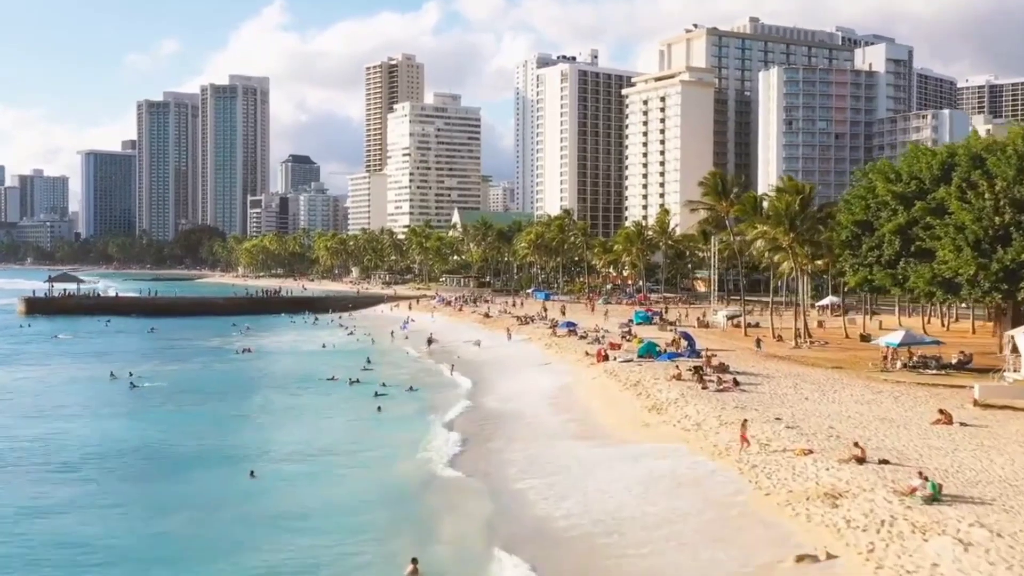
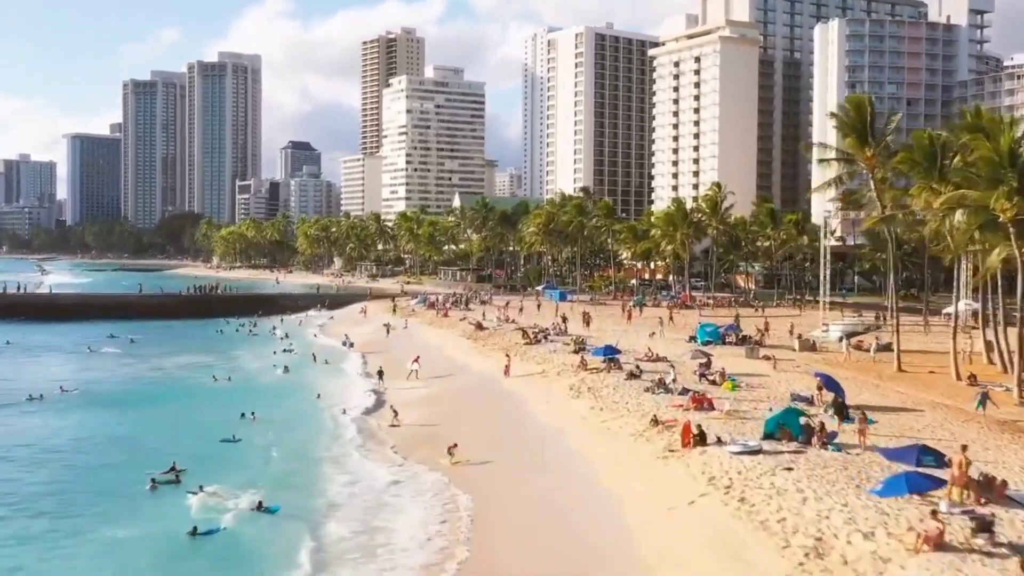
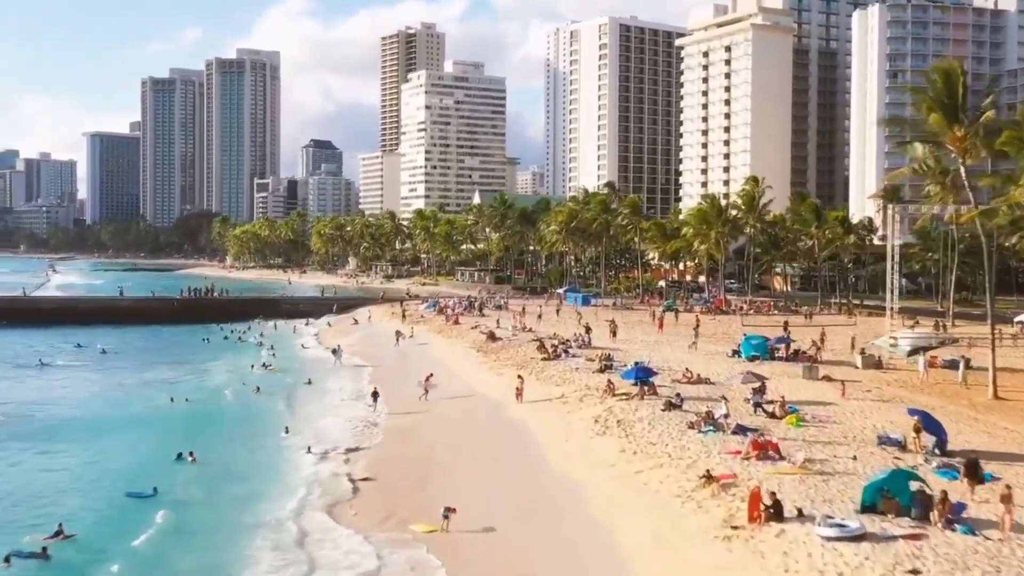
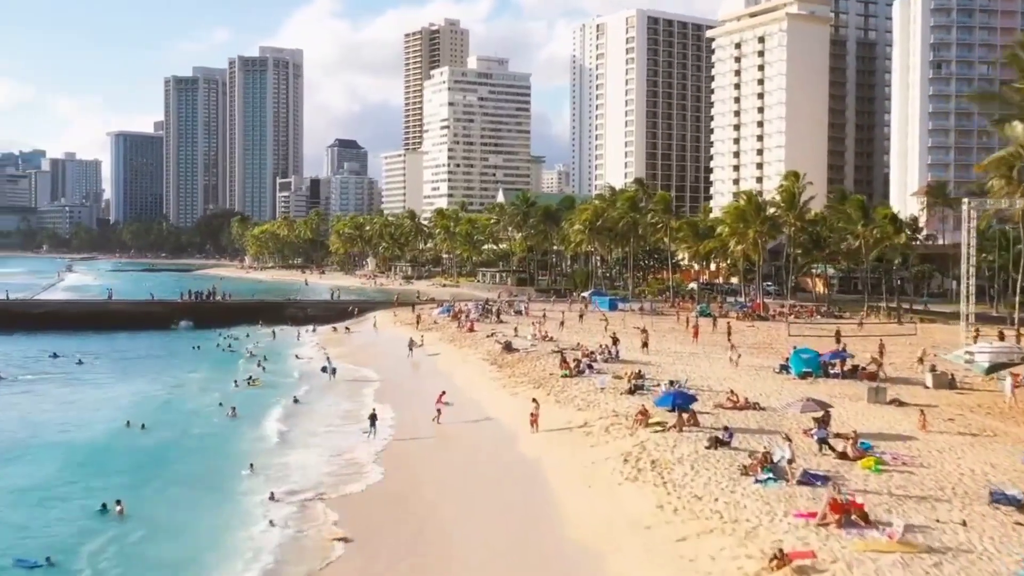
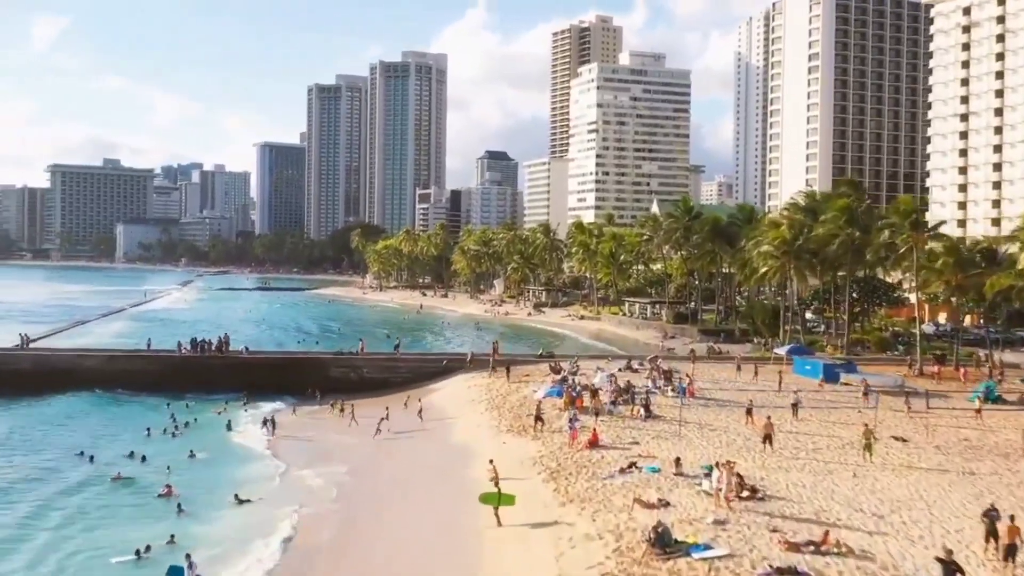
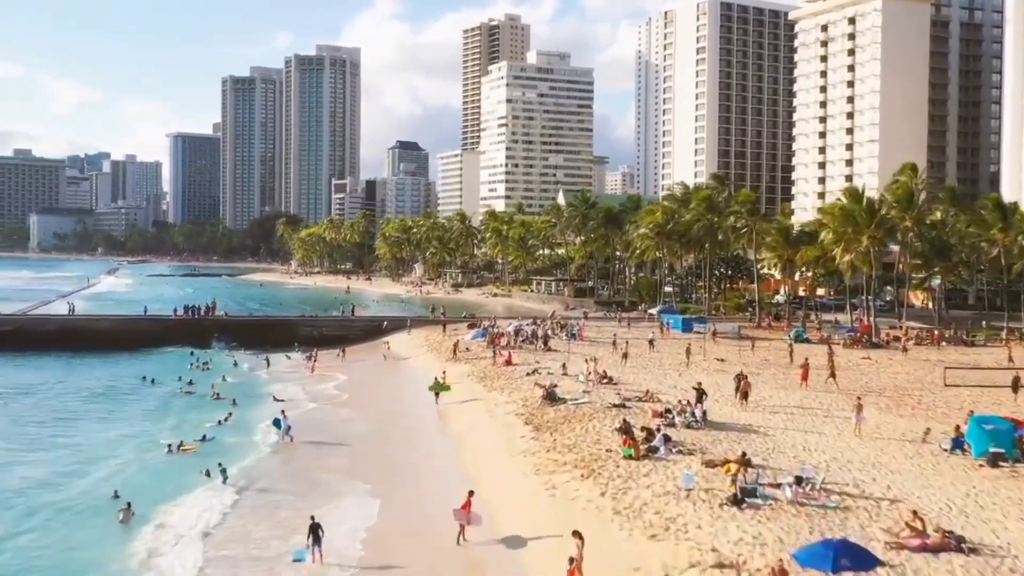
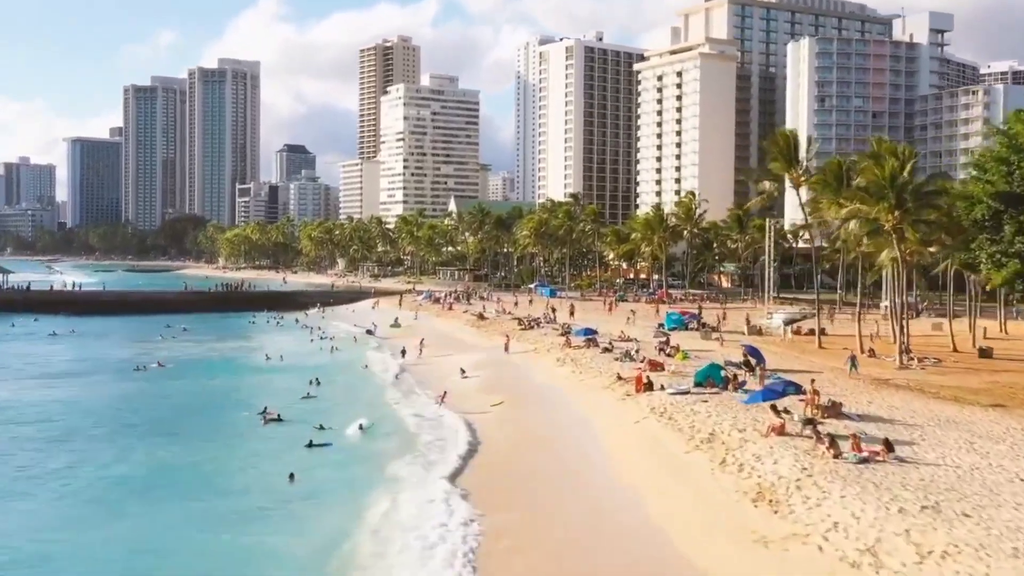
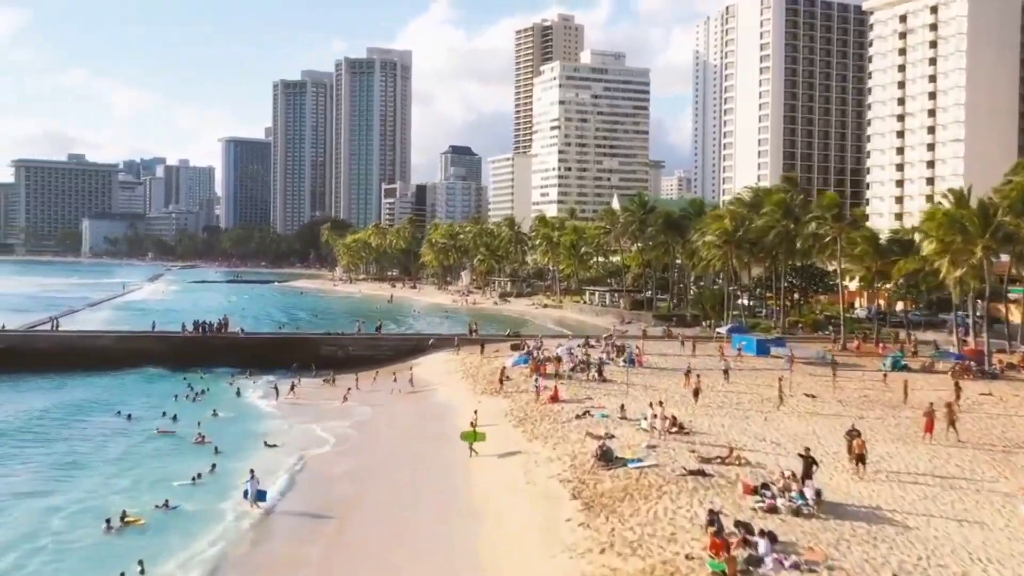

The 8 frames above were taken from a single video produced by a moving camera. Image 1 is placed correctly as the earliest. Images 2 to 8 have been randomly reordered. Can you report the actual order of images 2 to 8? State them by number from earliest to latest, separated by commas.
7, 2, 3, 4, 6, 8, 5
